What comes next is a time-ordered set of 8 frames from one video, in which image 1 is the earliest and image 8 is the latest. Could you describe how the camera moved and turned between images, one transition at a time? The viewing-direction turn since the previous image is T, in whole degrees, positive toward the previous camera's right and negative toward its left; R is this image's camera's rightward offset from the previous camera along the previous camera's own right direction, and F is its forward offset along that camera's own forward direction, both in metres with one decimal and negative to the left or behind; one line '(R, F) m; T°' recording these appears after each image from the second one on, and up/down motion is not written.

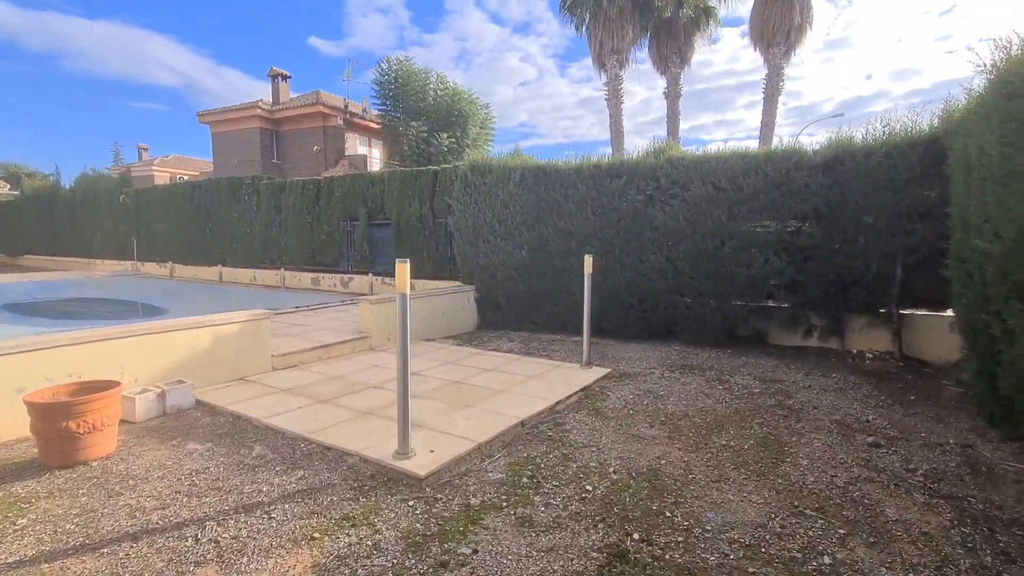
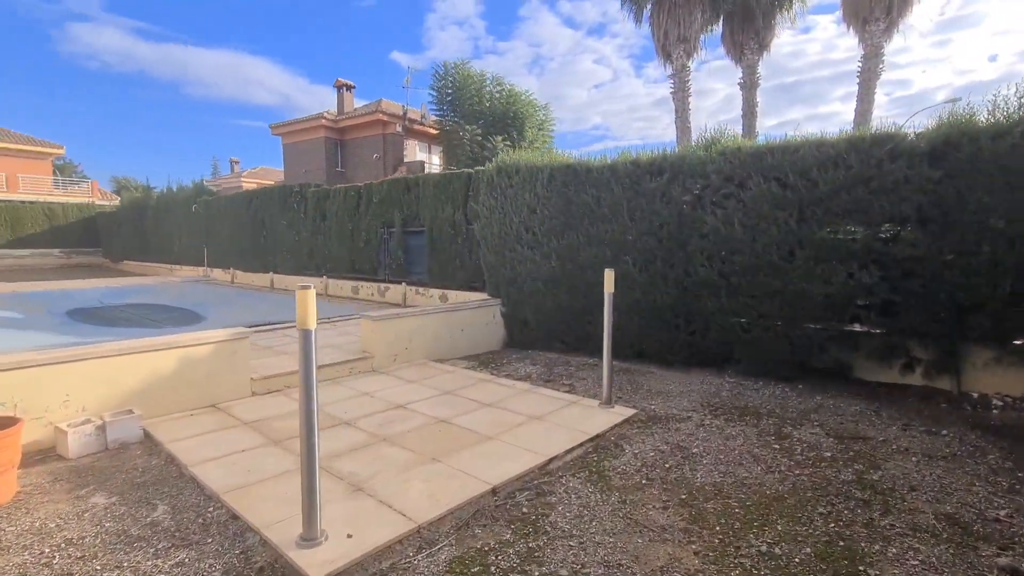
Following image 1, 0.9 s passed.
(+0.6, +0.9) m; -8°
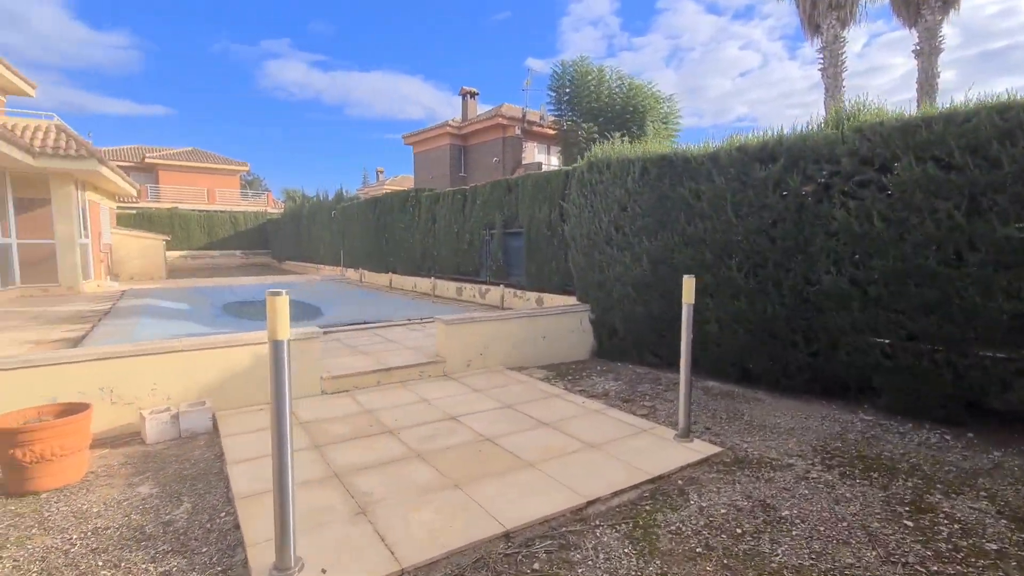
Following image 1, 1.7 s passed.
(+0.5, +0.5) m; -15°
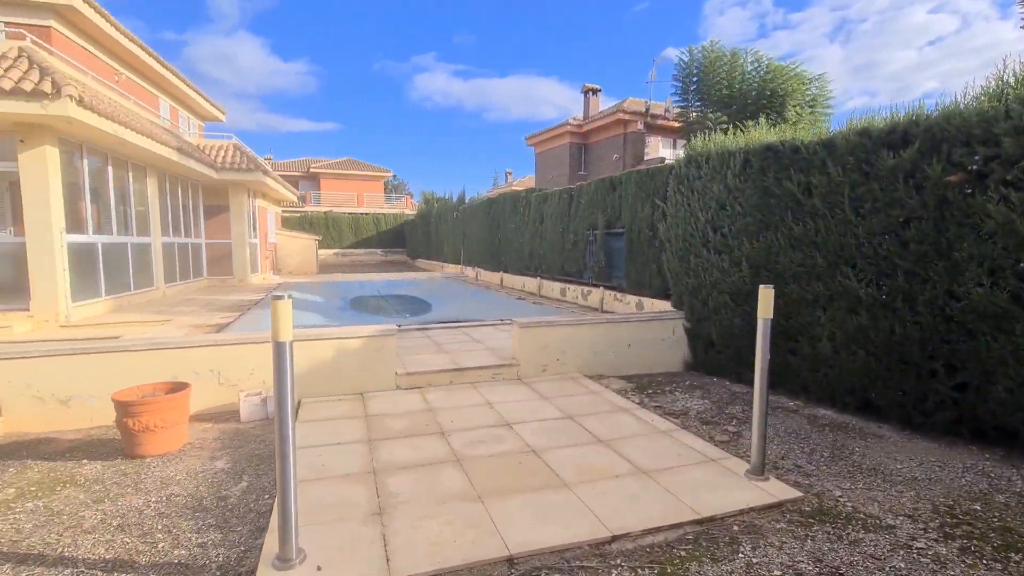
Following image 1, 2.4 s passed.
(+0.6, +0.2) m; -15°
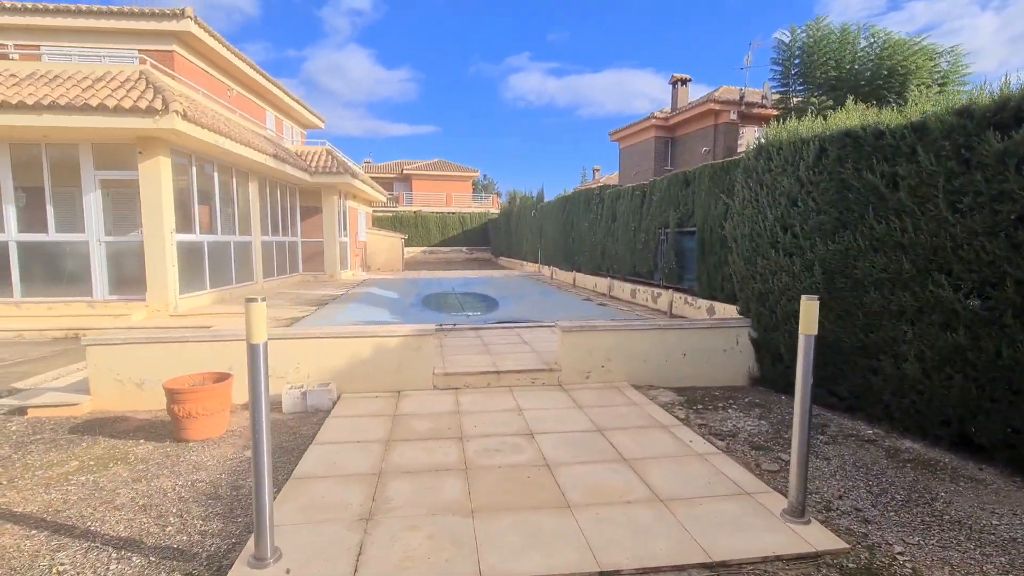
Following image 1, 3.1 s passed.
(+0.5, +0.2) m; -10°
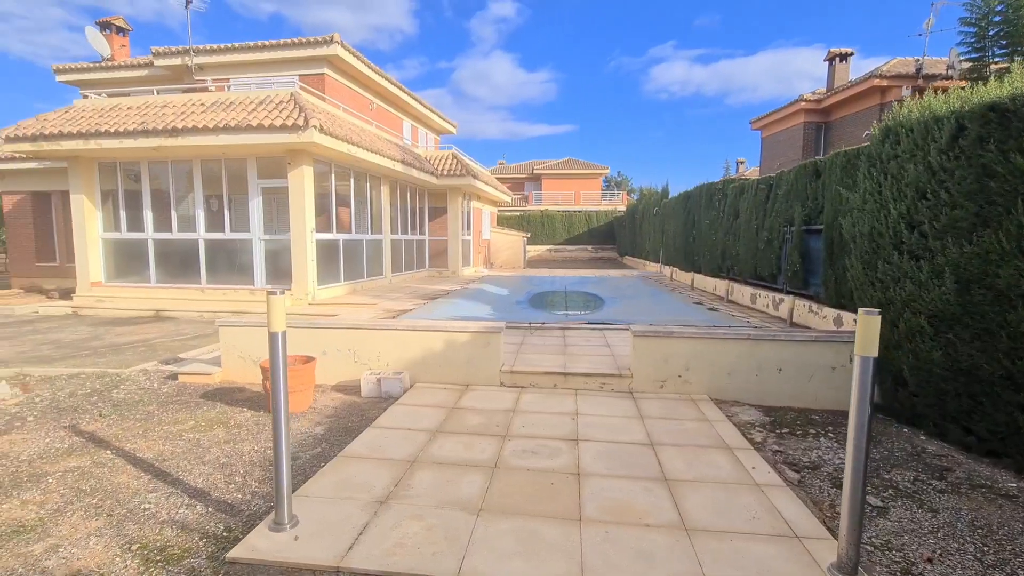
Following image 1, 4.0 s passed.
(+0.7, +0.1) m; -15°
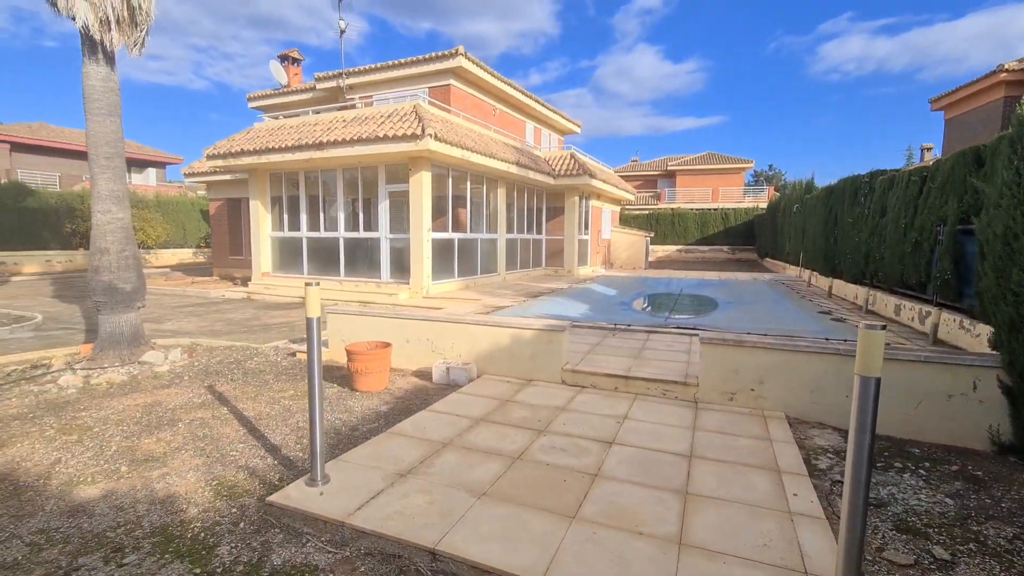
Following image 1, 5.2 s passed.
(+0.7, 0.0) m; -16°
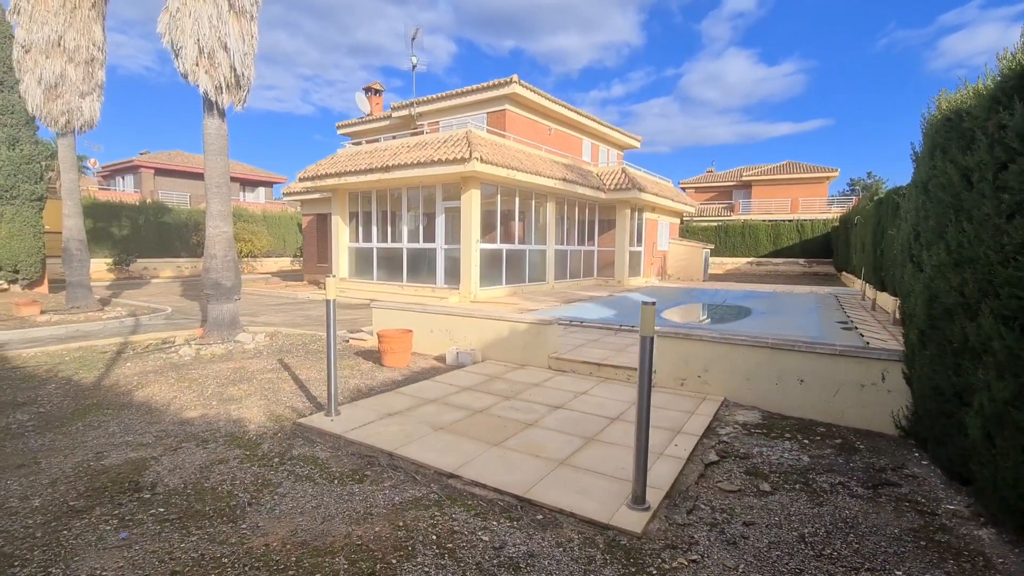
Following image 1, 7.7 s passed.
(+1.1, -1.1) m; -9°
